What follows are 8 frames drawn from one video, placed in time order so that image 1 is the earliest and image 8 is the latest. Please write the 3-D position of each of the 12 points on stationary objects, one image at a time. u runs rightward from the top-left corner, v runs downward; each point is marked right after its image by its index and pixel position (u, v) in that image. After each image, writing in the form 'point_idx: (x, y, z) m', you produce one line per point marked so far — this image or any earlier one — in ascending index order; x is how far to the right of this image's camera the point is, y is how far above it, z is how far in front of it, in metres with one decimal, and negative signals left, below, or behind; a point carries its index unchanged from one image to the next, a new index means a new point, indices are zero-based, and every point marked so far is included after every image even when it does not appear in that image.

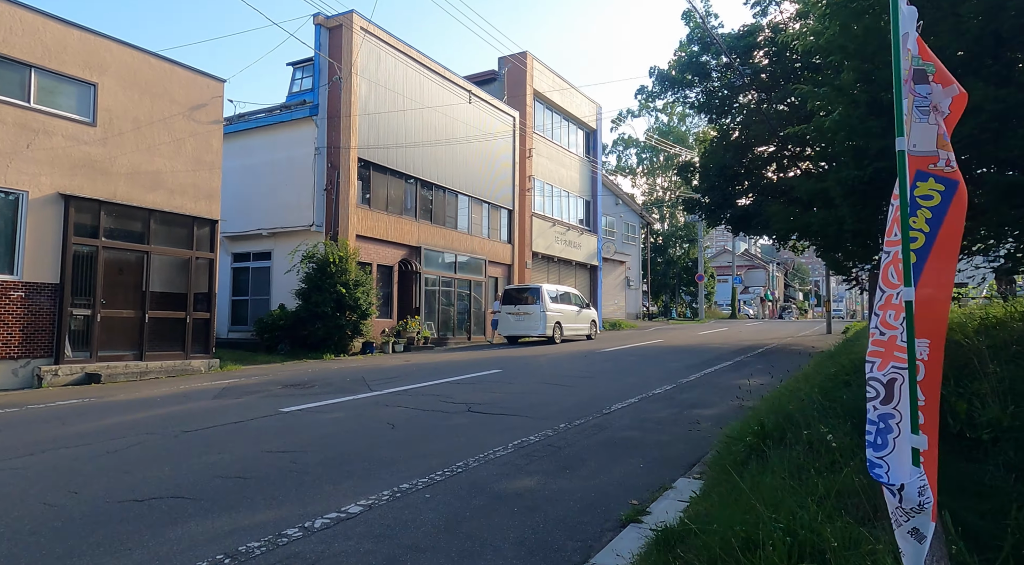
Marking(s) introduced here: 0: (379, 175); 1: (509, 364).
0: (-3.6, +2.9, +19.0) m
1: (0.0, -1.7, +14.6) m
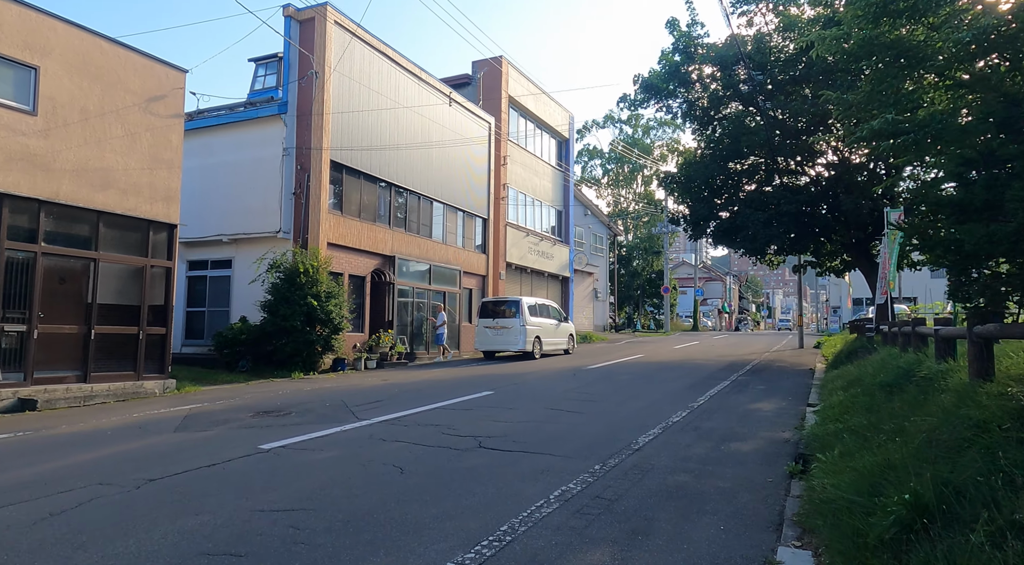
0: (-4.0, +2.6, +17.7) m
1: (-0.2, -1.9, +13.5) m
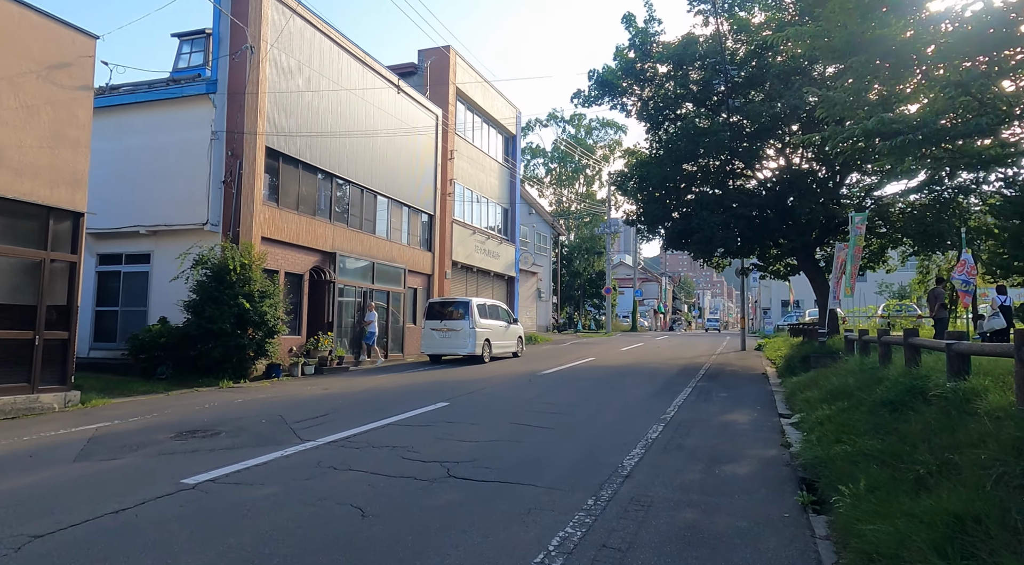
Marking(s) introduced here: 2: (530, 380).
0: (-5.1, +2.6, +16.2) m
1: (-1.0, -1.9, +12.5) m
2: (+0.4, -2.0, +14.6) m
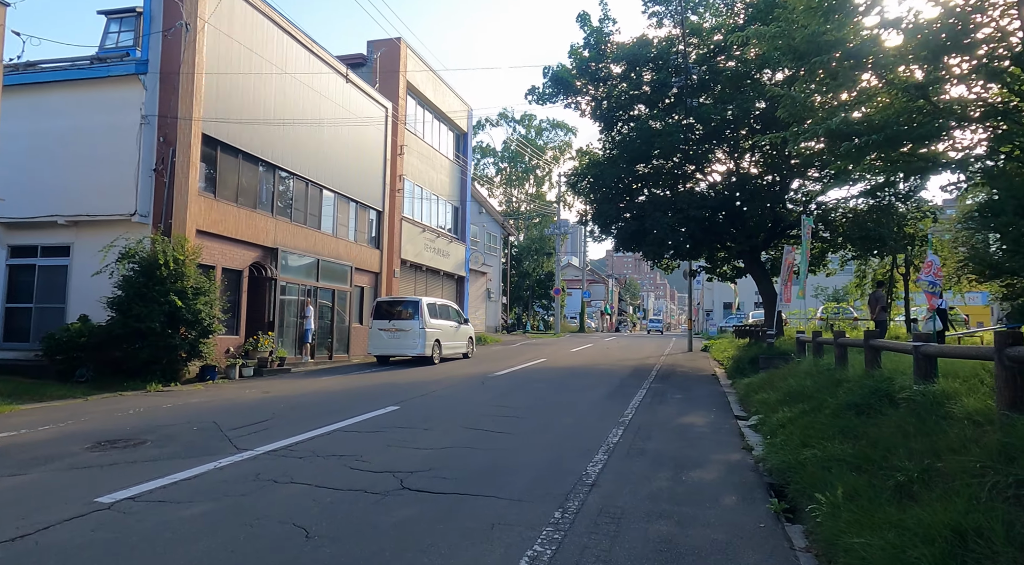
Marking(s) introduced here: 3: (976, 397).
0: (-6.2, +2.7, +15.4) m
1: (-1.8, -1.9, +11.9) m
2: (-0.6, -2.0, +14.1) m
3: (+4.2, -1.0, +6.3) m
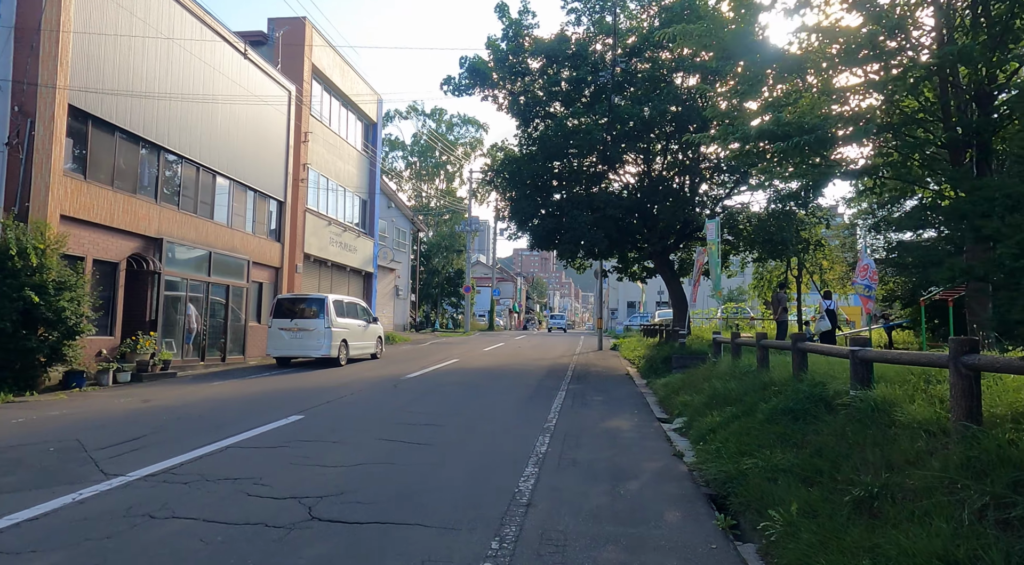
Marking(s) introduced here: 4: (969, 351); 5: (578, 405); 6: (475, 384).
0: (-7.9, +2.8, +13.7) m
1: (-3.2, -1.8, +10.9) m
2: (-2.2, -1.9, +13.2) m
3: (+3.5, -1.1, +6.1) m
4: (+3.4, -0.5, +5.2) m
5: (+1.1, -2.1, +12.1) m
6: (-0.7, -2.0, +14.0) m
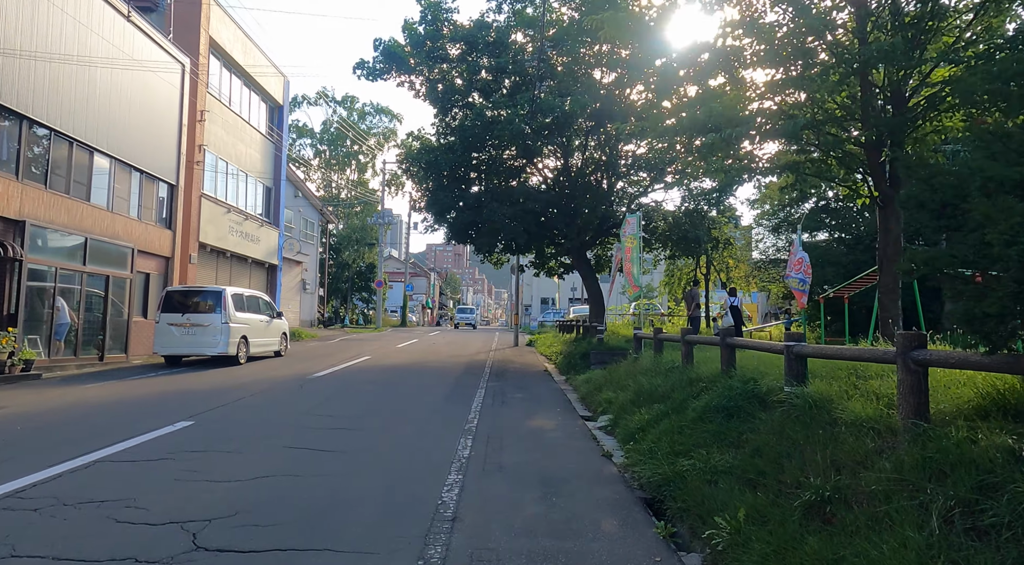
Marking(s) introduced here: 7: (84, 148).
0: (-9.3, +3.0, +12.0) m
1: (-4.3, -1.7, +9.8) m
2: (-3.7, -1.8, +12.3) m
3: (+2.9, -1.0, +5.9) m
4: (+2.9, -0.4, +5.0) m
5: (-0.2, -2.0, +11.5) m
6: (-2.3, -1.9, +13.2) m
7: (-9.3, +2.9, +15.5) m
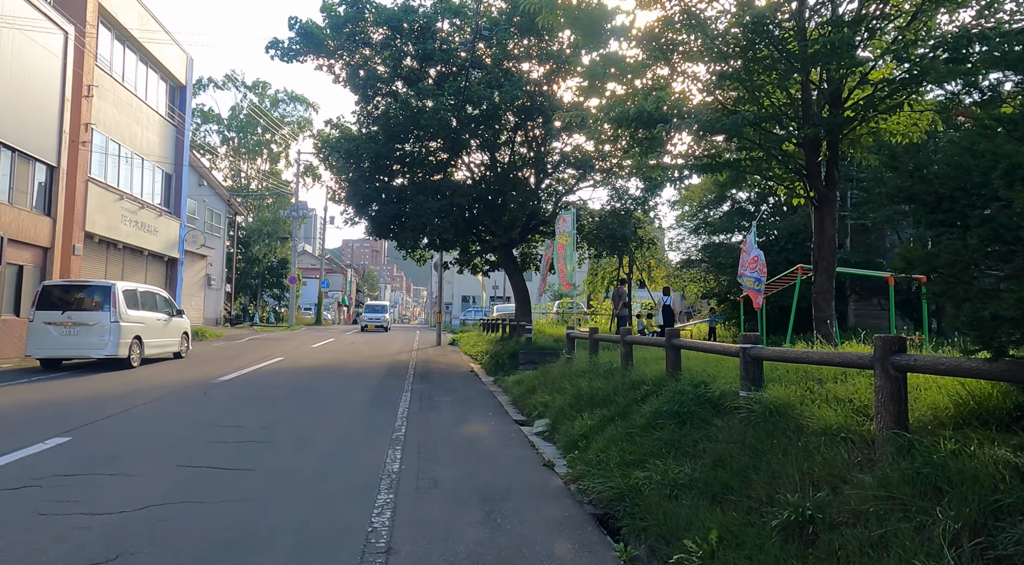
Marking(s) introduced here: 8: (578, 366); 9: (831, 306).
0: (-10.4, +3.2, +10.2) m
1: (-5.2, -1.6, +8.6) m
2: (-4.8, -1.7, +11.1) m
3: (+2.5, -1.0, +5.6) m
4: (+2.5, -0.4, +4.6) m
5: (-1.3, -1.9, +10.8) m
6: (-3.6, -1.8, +12.2) m
7: (-10.8, +3.0, +13.7) m
8: (+1.0, -1.3, +10.9) m
9: (+4.8, -0.3, +10.6) m
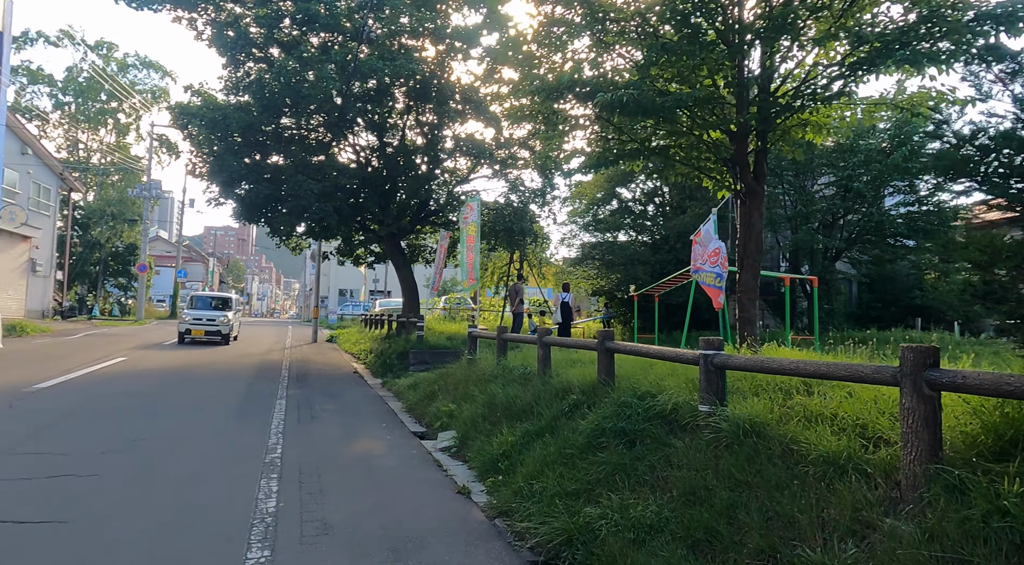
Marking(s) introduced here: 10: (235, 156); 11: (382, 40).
0: (-11.4, +3.5, +6.9) m
1: (-6.1, -1.4, +6.3) m
2: (-6.2, -1.5, +8.8) m
3: (+2.0, -1.0, +4.7) m
4: (+2.2, -0.4, +3.7) m
5: (-2.7, -1.8, +9.2) m
6: (-5.1, -1.6, +10.1) m
7: (-12.4, +3.4, +10.3) m
8: (-0.4, -1.2, +9.6) m
9: (+3.4, -0.3, +10.0) m
10: (-7.2, +3.2, +18.1) m
11: (-3.3, +6.2, +17.8) m
